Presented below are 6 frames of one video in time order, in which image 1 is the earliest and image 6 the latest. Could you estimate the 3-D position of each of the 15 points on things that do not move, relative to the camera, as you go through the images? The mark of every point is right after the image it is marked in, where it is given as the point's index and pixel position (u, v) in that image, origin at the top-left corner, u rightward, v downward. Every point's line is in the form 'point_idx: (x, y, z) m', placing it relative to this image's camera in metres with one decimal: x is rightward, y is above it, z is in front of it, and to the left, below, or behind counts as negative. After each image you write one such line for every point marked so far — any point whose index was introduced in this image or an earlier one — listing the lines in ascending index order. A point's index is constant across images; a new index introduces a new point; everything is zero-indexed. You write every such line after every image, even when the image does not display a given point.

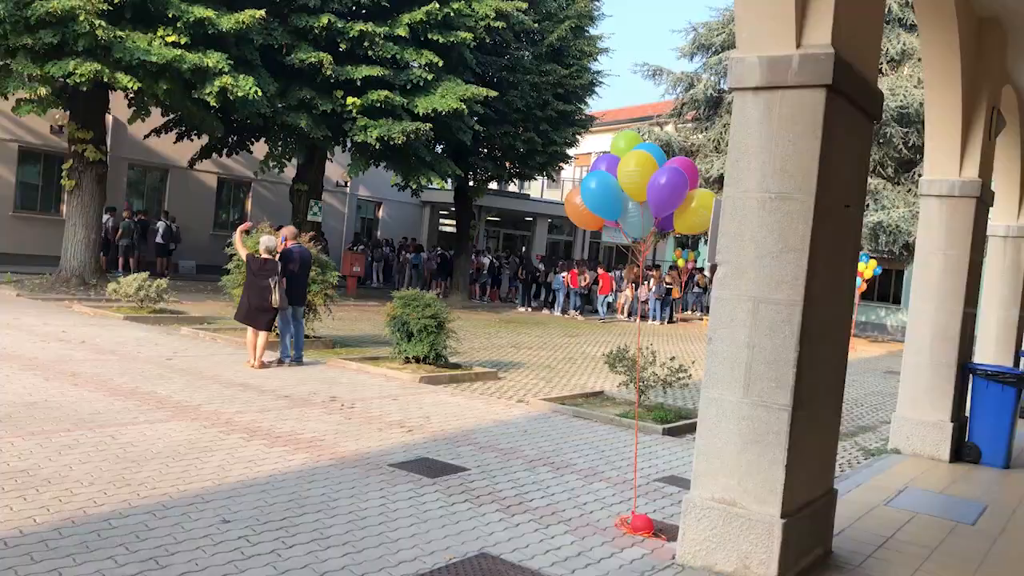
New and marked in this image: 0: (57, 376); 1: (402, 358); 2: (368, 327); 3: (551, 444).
0: (-5.6, -1.1, +8.1) m
1: (-1.8, -1.2, +10.5) m
2: (-2.9, -0.8, +12.9) m
3: (+0.4, -1.7, +7.0) m
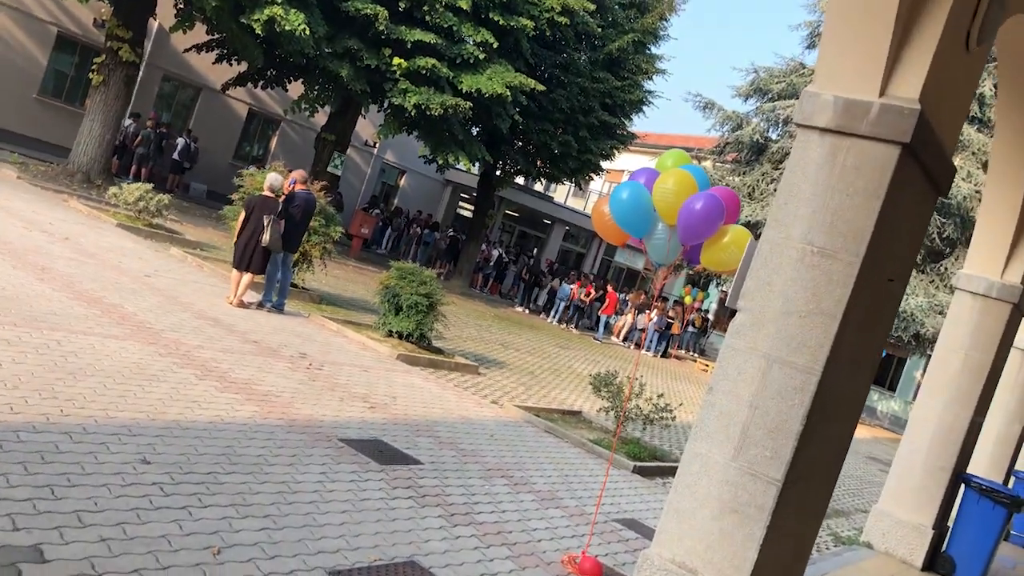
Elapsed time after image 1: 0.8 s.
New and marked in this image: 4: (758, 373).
0: (-5.7, +0.2, +7.7) m
1: (-2.0, -0.7, +10.1) m
2: (-3.0, -0.1, +12.5) m
3: (0.0, -1.7, +6.6) m
4: (+1.4, -0.5, +3.8) m
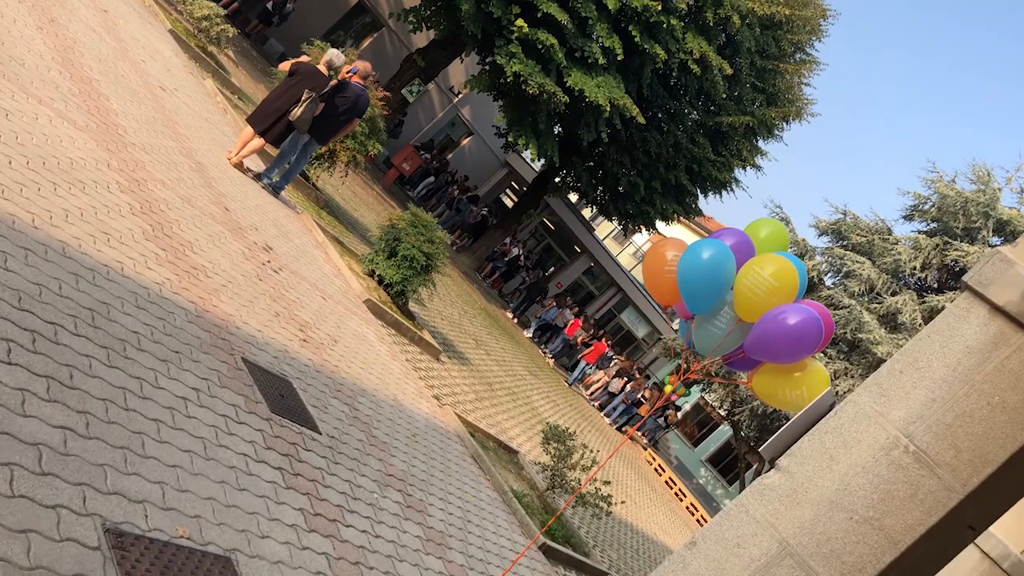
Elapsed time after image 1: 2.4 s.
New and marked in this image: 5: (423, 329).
0: (-4.9, +2.9, +6.7) m
1: (-2.0, +0.3, +9.1) m
2: (-2.6, +1.3, +11.5) m
3: (-0.7, -1.6, +5.6) m
4: (+1.1, -1.2, +2.8) m
5: (-1.3, -0.6, +9.4) m
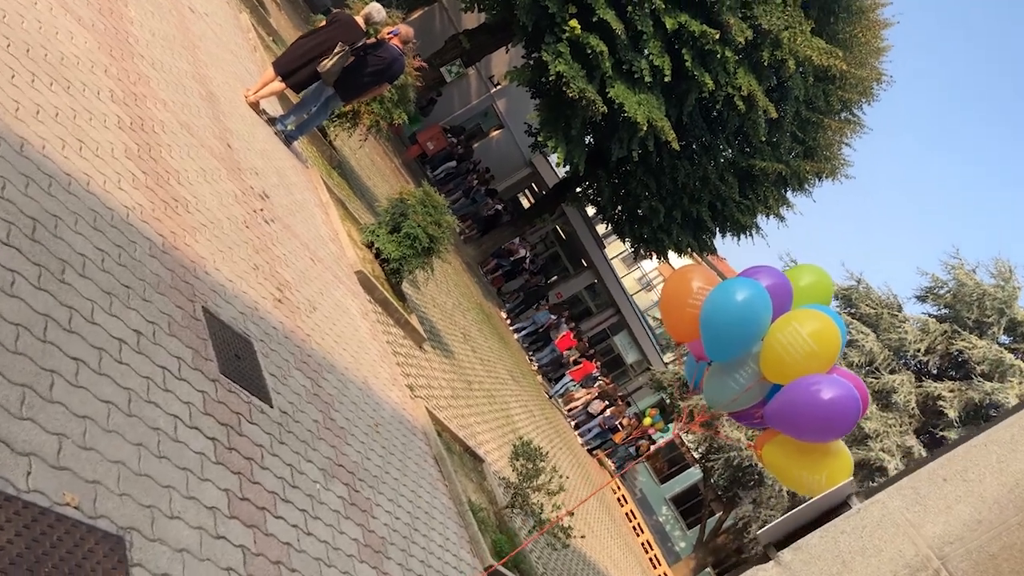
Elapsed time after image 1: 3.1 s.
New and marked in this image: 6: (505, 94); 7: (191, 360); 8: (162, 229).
0: (-4.2, +3.8, +6.2) m
1: (-1.9, +0.6, +8.6) m
2: (-2.3, +1.7, +11.1) m
3: (-1.0, -1.4, +5.1) m
4: (+0.8, -1.4, +2.4) m
5: (-1.4, -0.3, +9.0) m
6: (-0.2, +6.1, +20.4) m
7: (-1.8, -0.4, +3.6) m
8: (-2.2, +0.4, +4.1) m
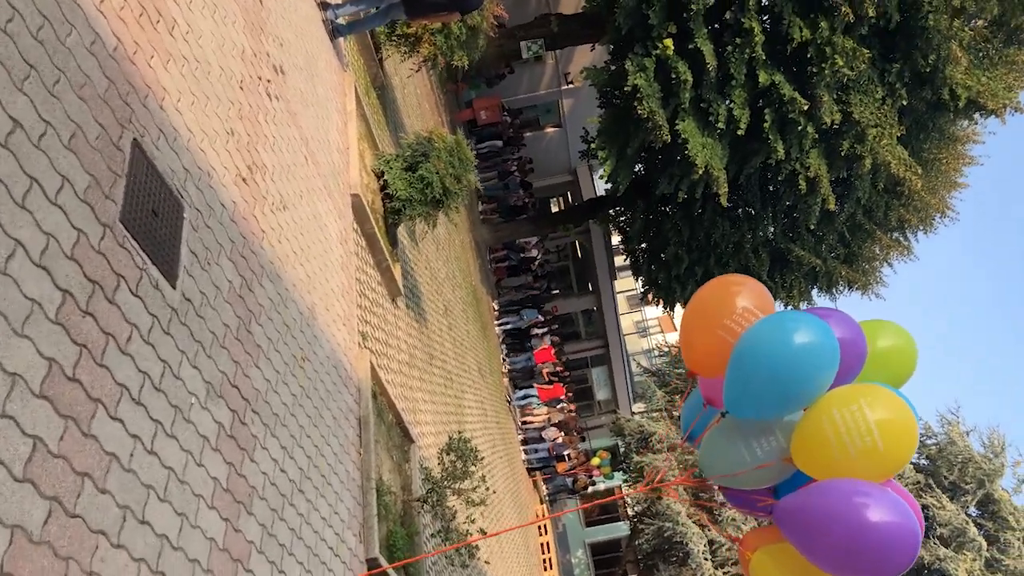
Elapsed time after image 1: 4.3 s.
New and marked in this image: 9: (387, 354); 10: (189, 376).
0: (-2.7, +5.2, +5.4) m
1: (-1.6, +1.4, +7.8) m
2: (-1.6, +2.6, +10.3) m
3: (-1.5, -0.8, +4.3) m
4: (+0.3, -1.4, +1.5) m
5: (-1.4, +0.3, +8.2) m
6: (+1.9, +6.0, +19.6) m
7: (-1.8, +0.4, +2.8) m
8: (-2.0, +1.3, +3.3) m
9: (-1.3, -0.7, +7.0) m
10: (-1.6, -0.4, +3.3) m
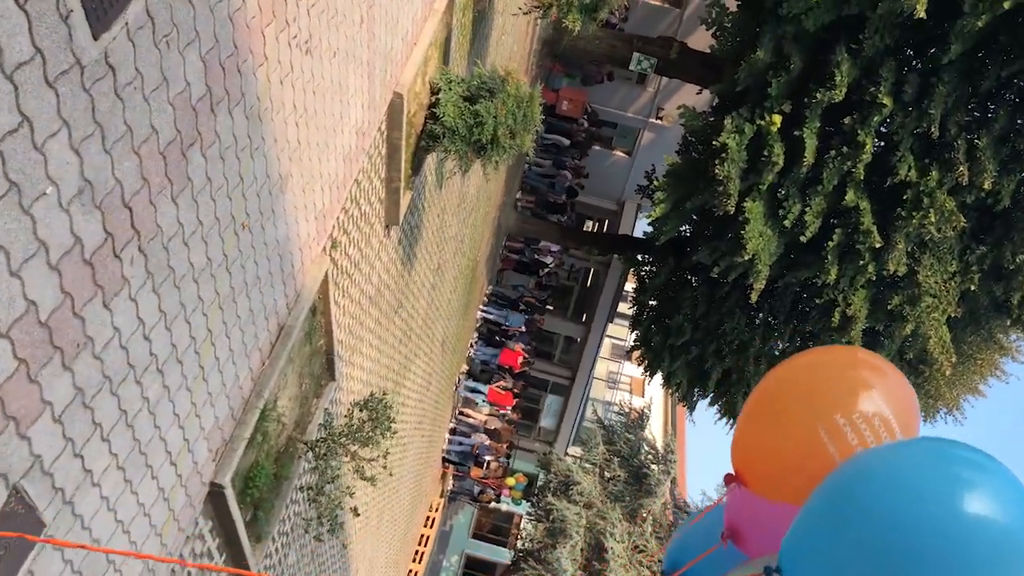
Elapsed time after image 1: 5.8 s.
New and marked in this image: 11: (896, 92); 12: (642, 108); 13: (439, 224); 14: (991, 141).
0: (-0.1, +6.0, +4.5) m
1: (-0.8, +2.2, +6.9) m
2: (-0.3, +3.2, +9.3) m
3: (-1.7, +0.1, +3.4) m
4: (-0.3, -1.2, +0.6) m
5: (-1.1, +1.1, +7.2) m
6: (+4.3, +4.7, +18.6) m
7: (-1.4, +1.3, +1.8) m
8: (-1.2, +2.2, +2.4) m
9: (-1.5, +0.1, +6.1) m
10: (-1.6, +0.5, +2.4) m
11: (+4.6, +2.4, +7.7) m
12: (+3.7, +5.1, +17.6) m
13: (-1.0, +0.9, +9.2) m
14: (+5.6, +1.7, +7.5) m
